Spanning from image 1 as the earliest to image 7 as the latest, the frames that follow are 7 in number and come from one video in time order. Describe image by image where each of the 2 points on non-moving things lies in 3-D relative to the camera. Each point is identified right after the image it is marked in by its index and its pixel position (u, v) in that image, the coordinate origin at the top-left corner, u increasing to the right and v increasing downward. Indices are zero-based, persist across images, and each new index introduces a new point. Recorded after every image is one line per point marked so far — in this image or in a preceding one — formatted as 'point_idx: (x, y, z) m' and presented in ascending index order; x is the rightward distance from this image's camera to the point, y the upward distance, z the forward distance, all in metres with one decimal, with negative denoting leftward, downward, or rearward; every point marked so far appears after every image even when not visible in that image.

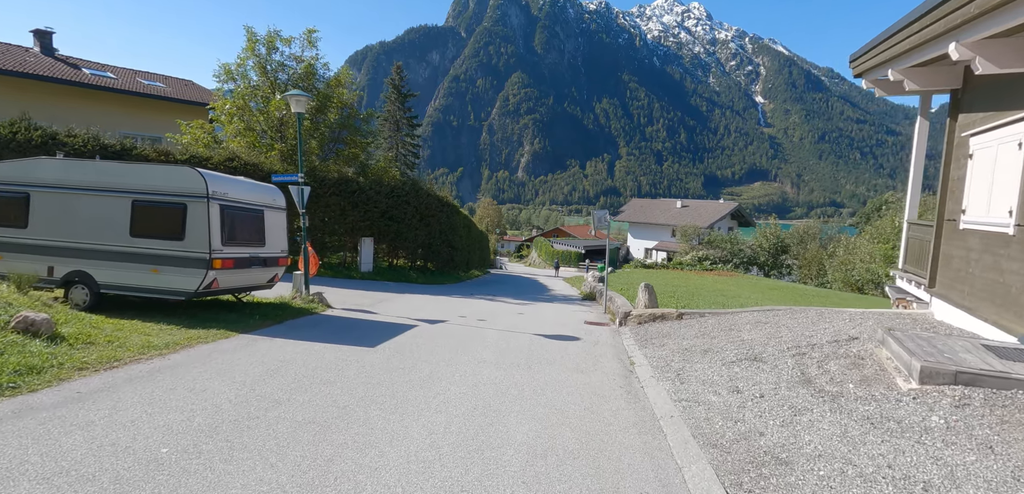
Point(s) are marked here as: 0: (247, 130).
0: (-9.1, +4.0, +19.3) m
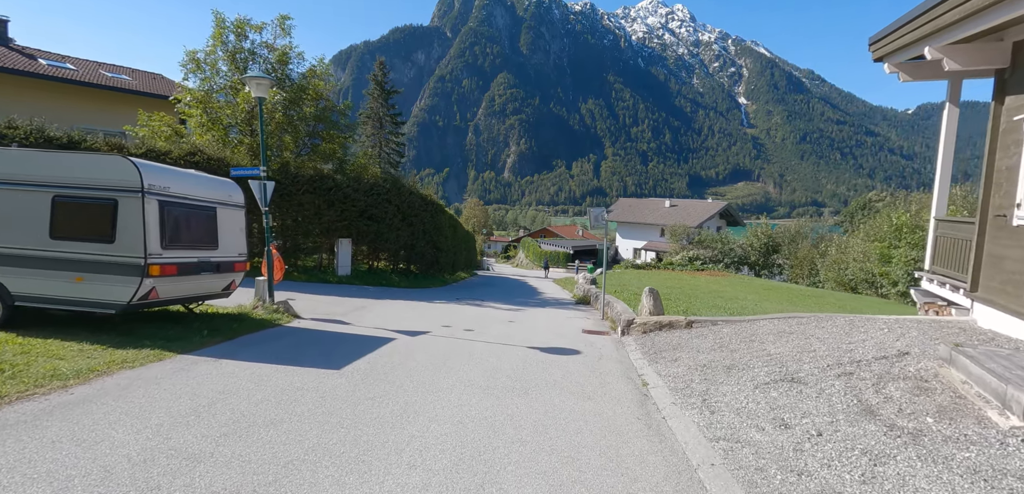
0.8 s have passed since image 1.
0: (-9.5, +3.9, +17.9) m
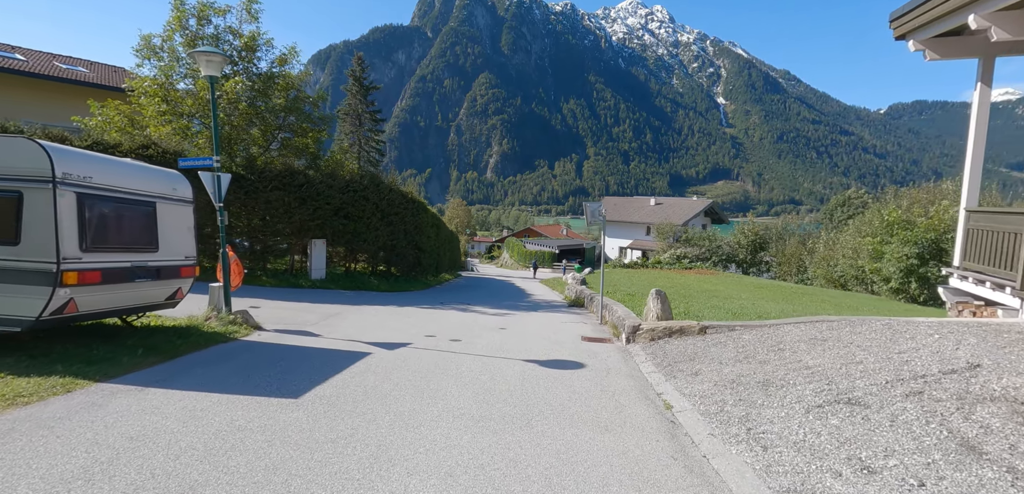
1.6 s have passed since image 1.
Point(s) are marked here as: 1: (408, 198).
0: (-9.9, +3.9, +16.4) m
1: (-3.7, +1.7, +19.9) m
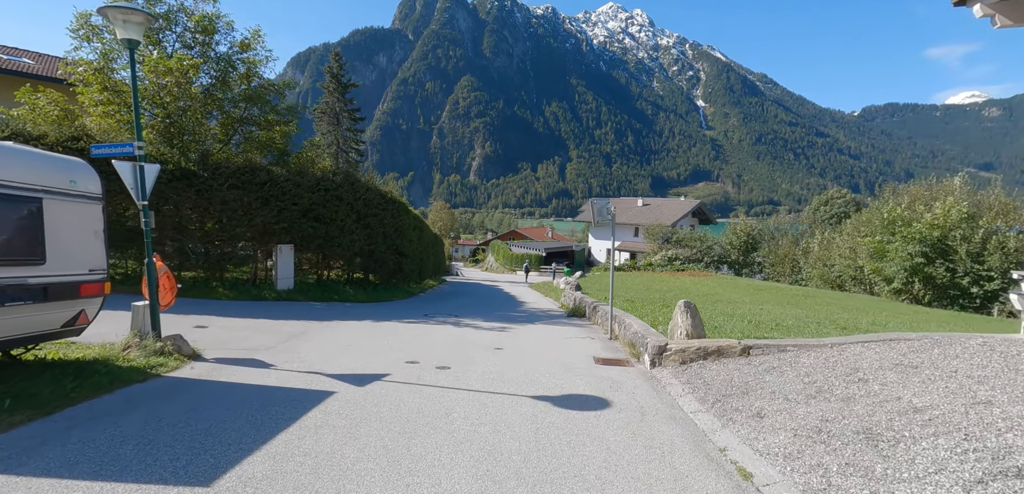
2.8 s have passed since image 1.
0: (-10.1, +3.7, +14.3) m
1: (-4.0, +1.6, +18.1) m
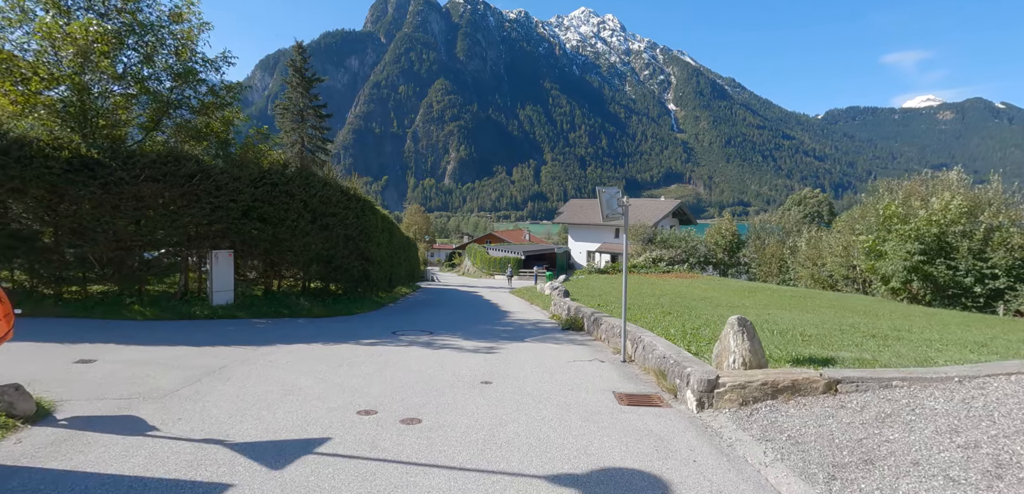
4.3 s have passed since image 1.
0: (-10.5, +3.5, +11.7) m
1: (-4.5, +1.4, +15.6) m
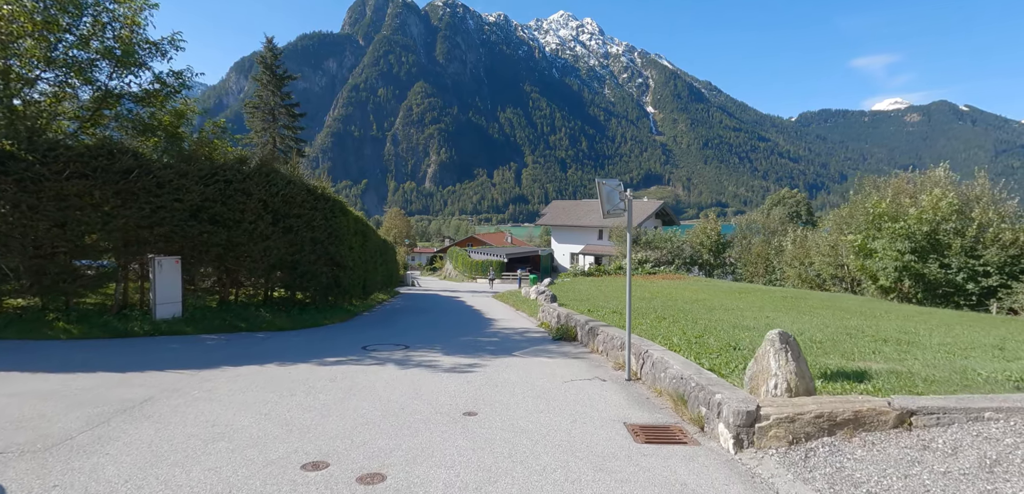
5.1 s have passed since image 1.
0: (-10.8, +3.3, +10.1) m
1: (-4.9, +1.3, +14.2) m
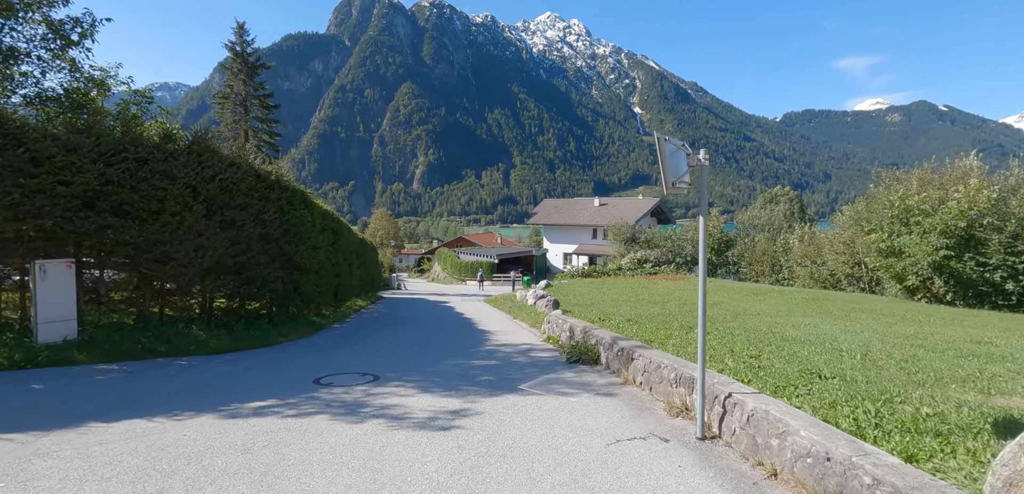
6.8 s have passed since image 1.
0: (-10.8, +3.3, +7.3) m
1: (-5.0, +1.3, +11.5) m
